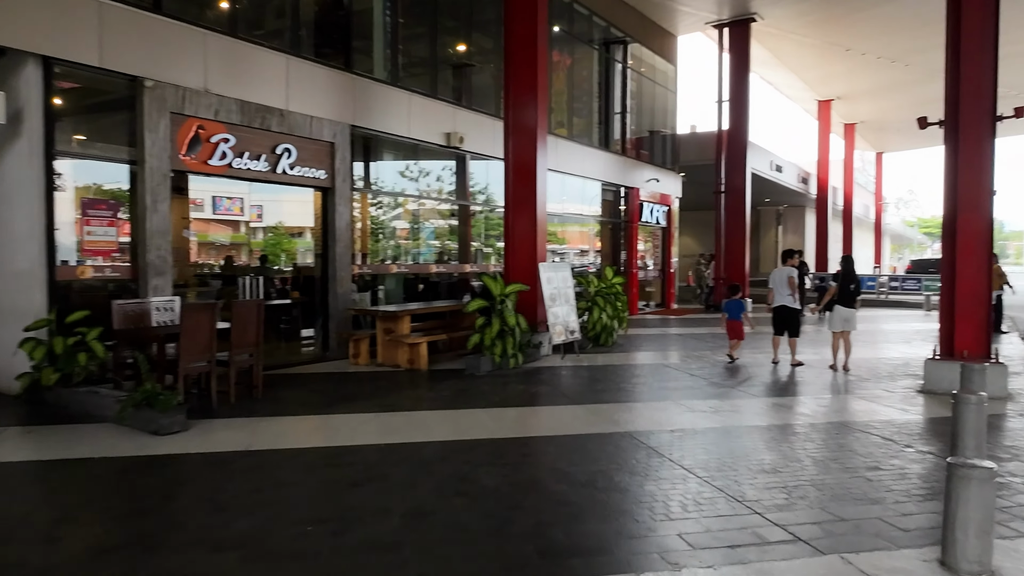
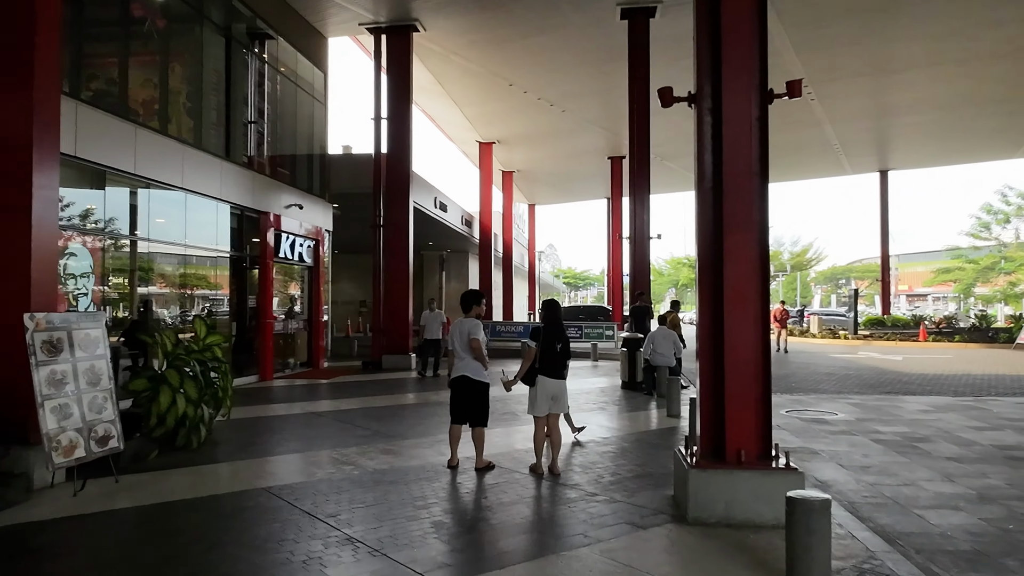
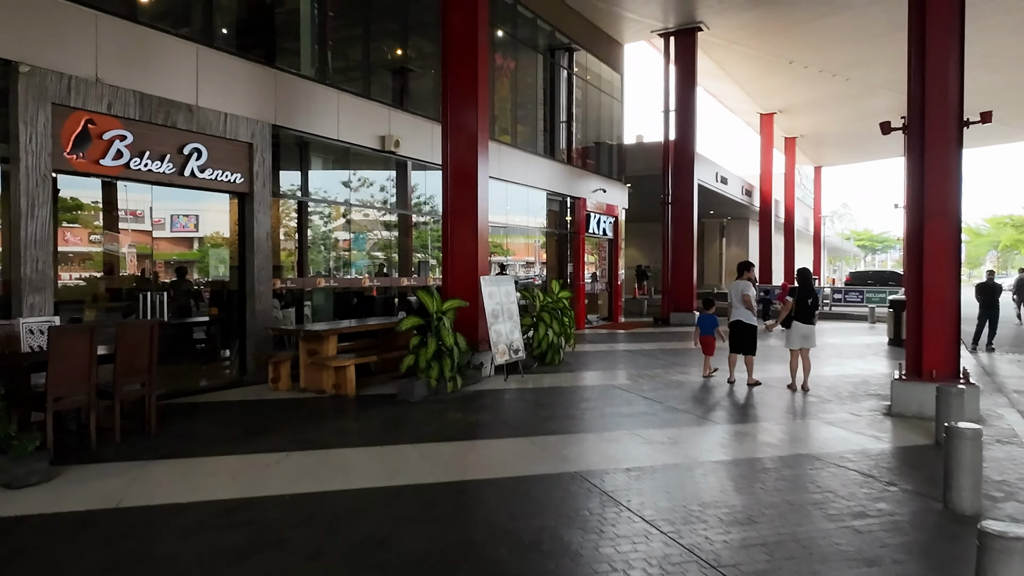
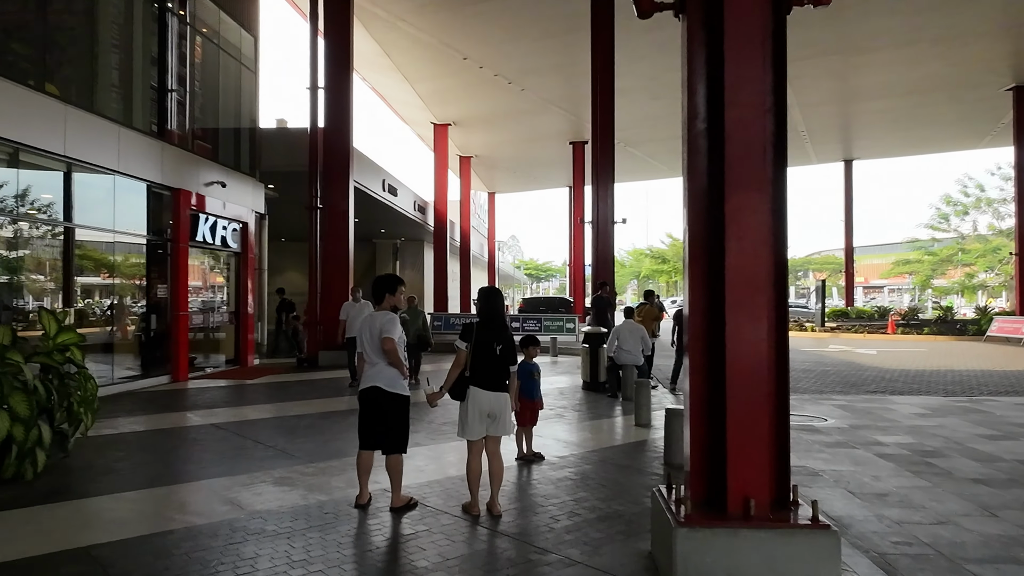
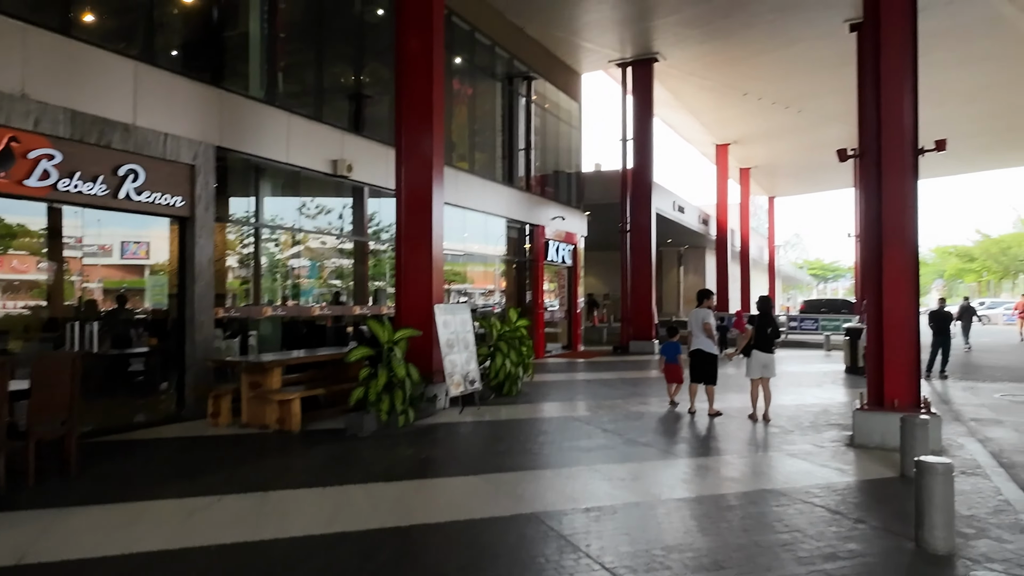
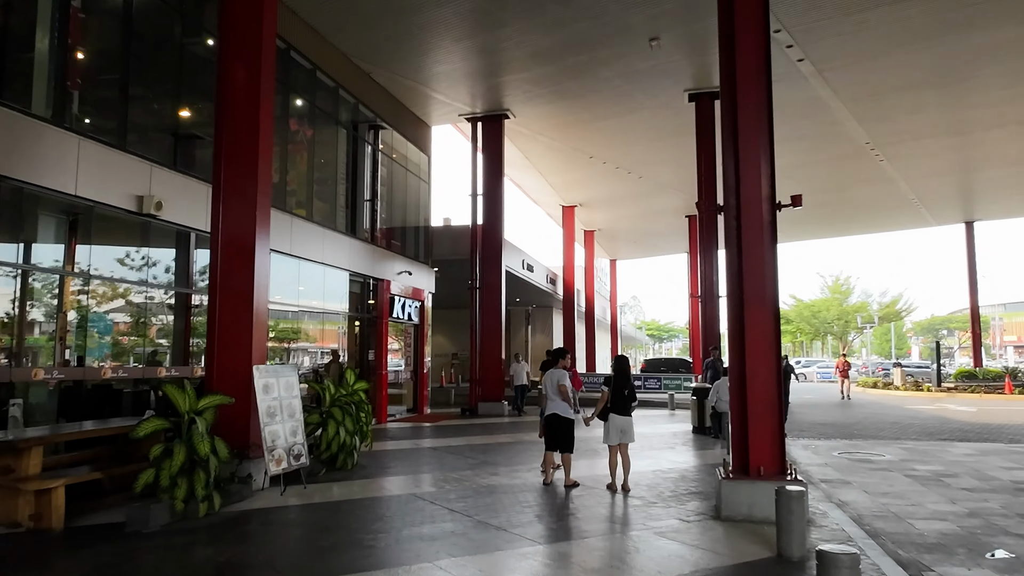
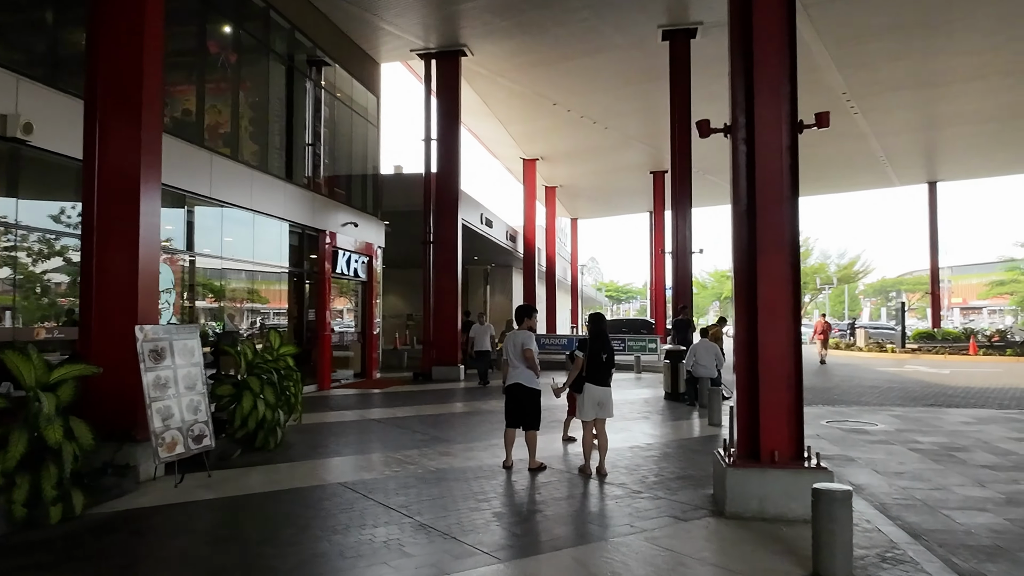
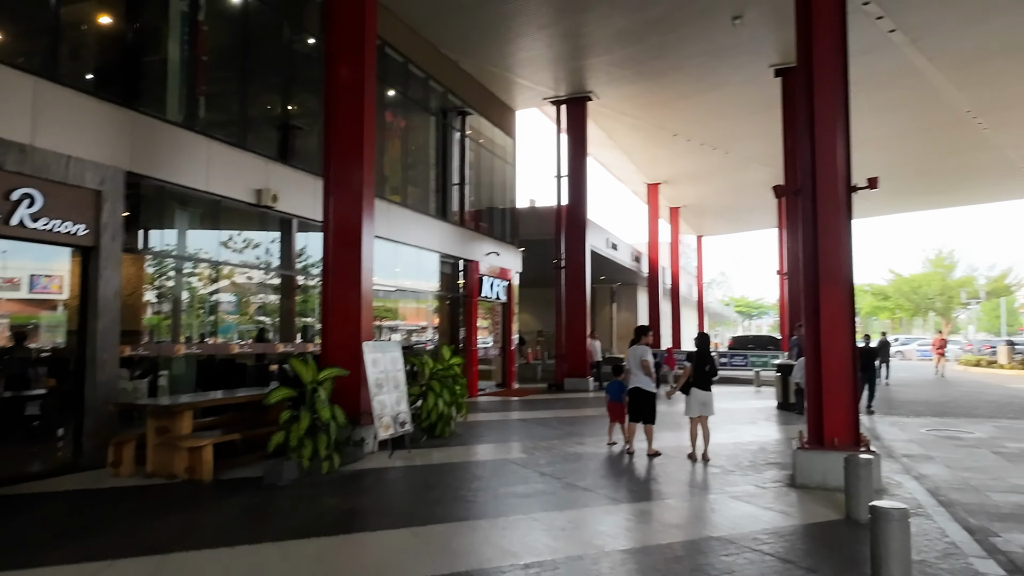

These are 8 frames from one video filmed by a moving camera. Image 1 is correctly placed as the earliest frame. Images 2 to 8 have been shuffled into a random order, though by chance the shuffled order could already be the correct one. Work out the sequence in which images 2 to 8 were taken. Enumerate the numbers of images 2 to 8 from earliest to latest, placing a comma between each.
3, 5, 8, 6, 7, 2, 4
